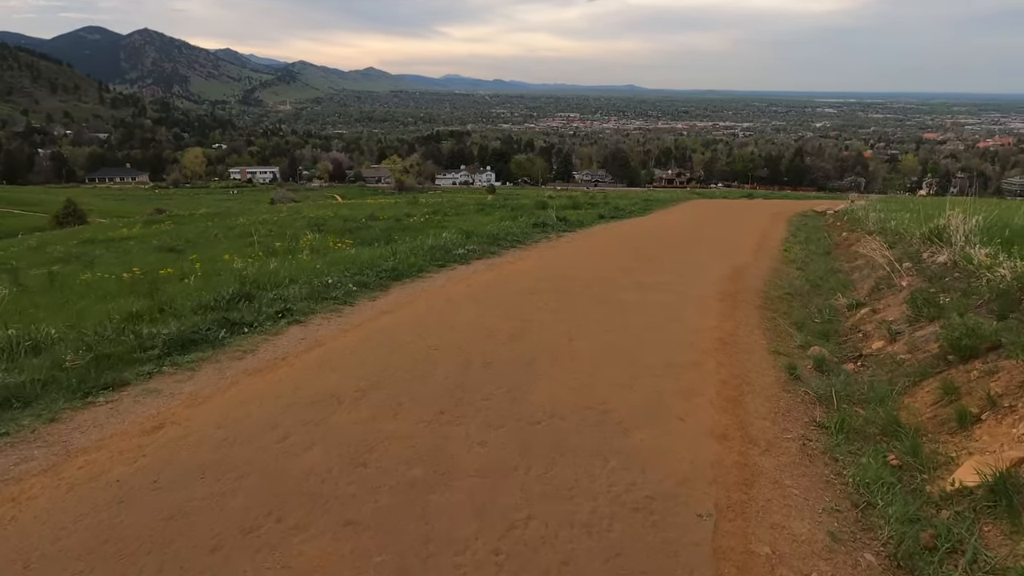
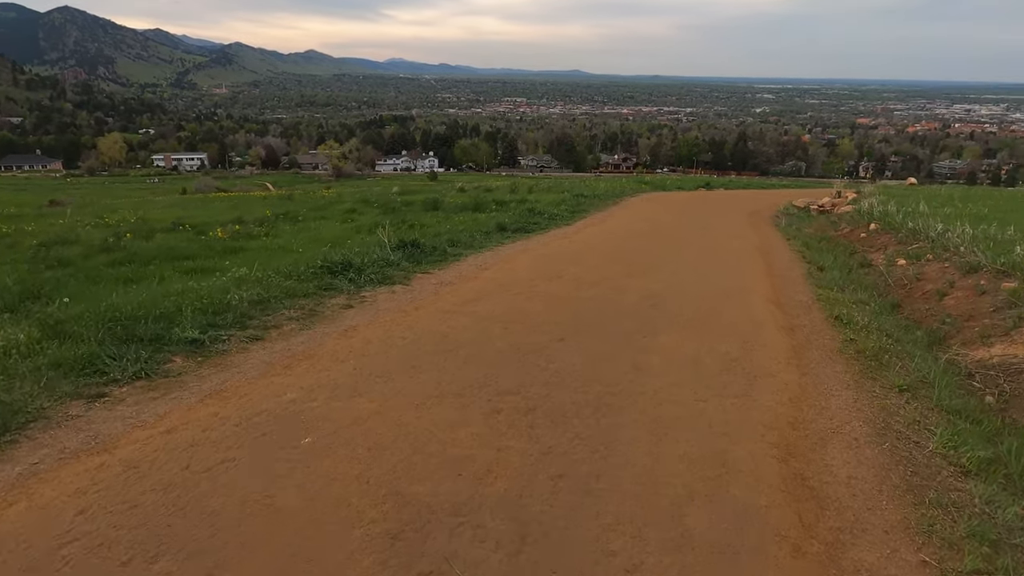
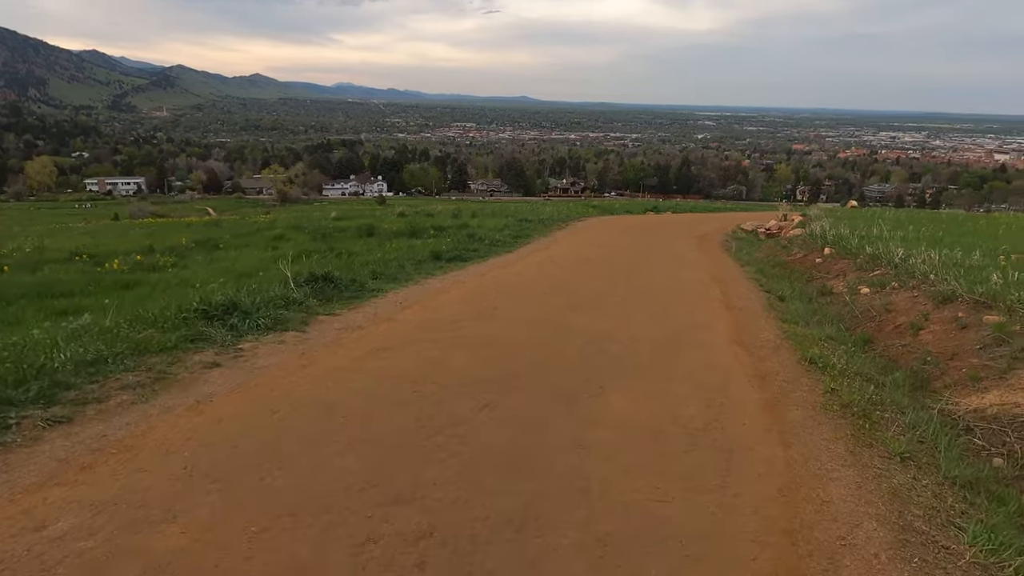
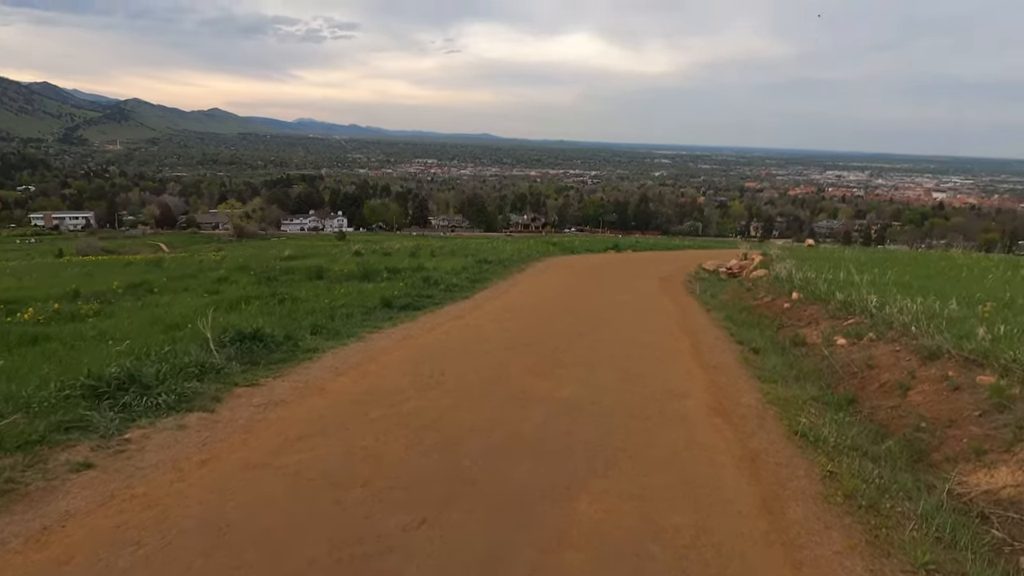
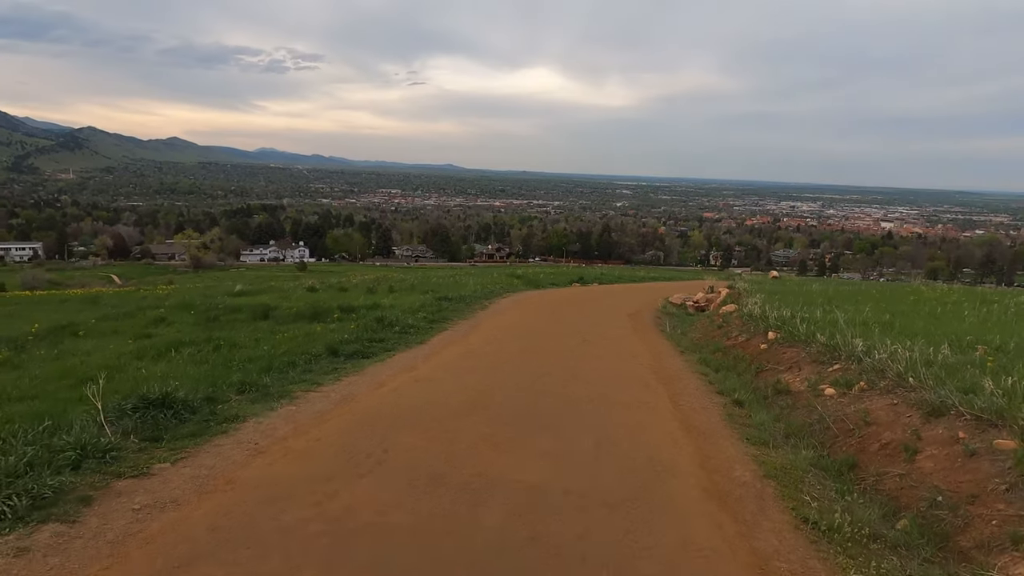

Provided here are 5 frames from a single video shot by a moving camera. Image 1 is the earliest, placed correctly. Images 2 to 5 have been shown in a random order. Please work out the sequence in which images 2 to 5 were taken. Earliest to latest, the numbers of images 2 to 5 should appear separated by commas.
2, 3, 4, 5
